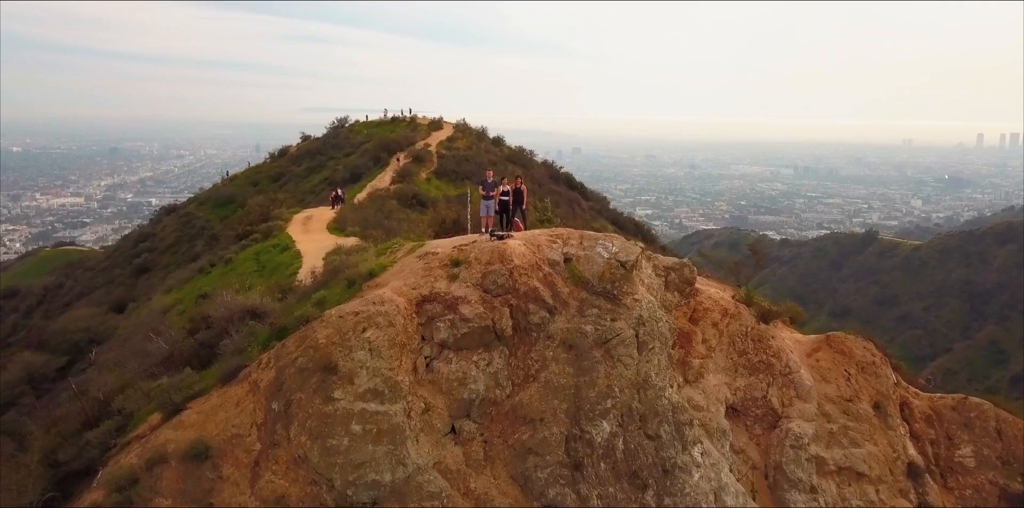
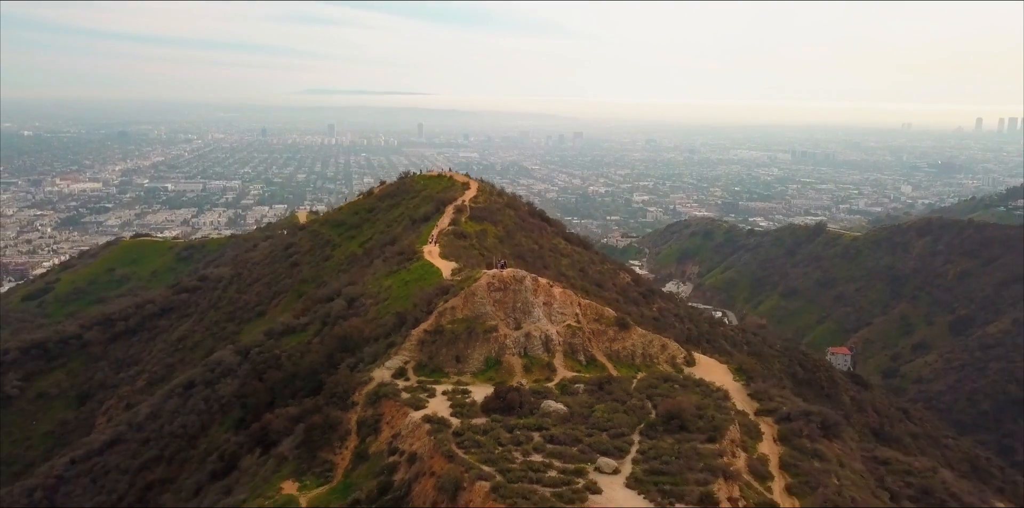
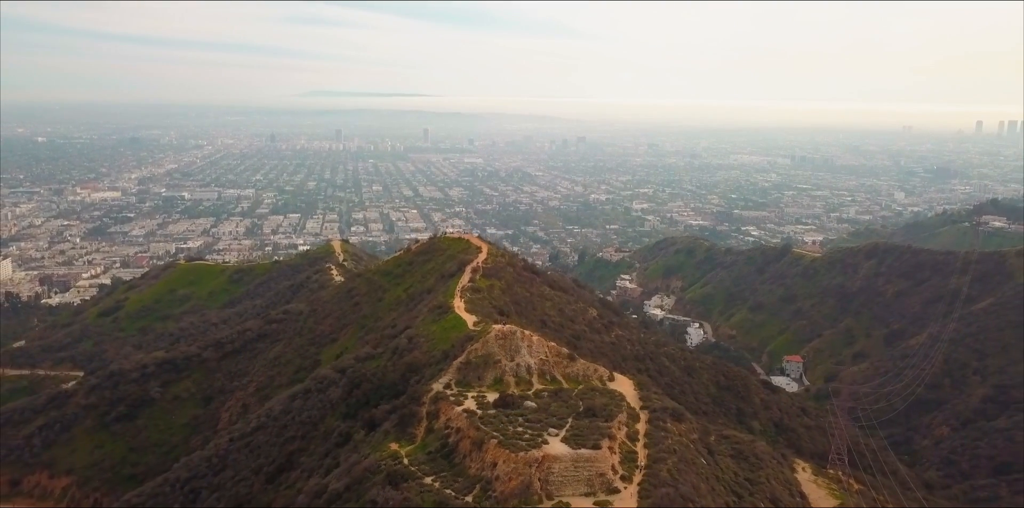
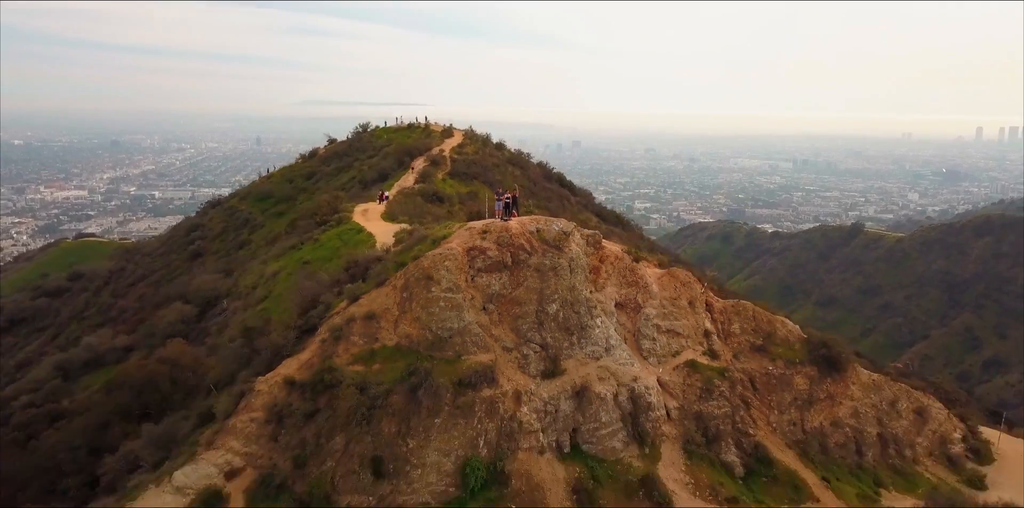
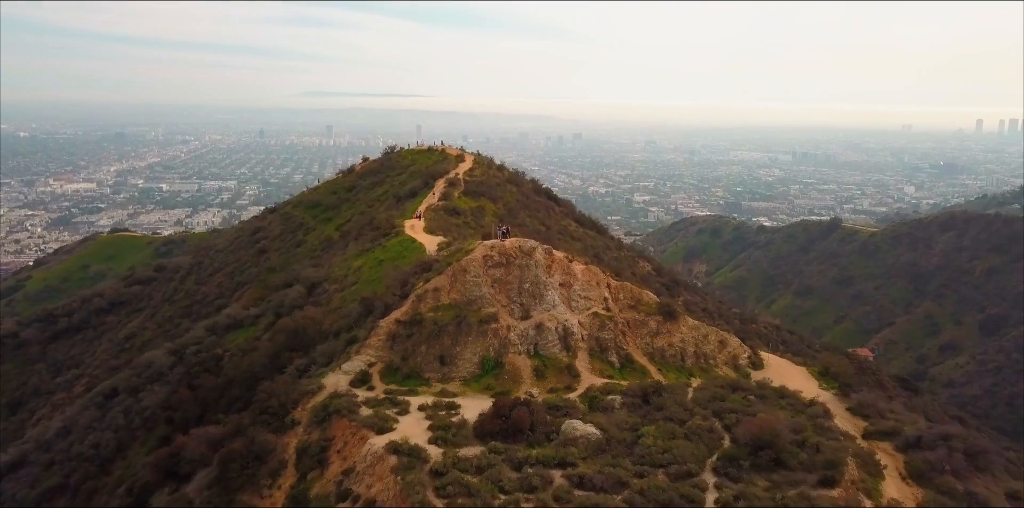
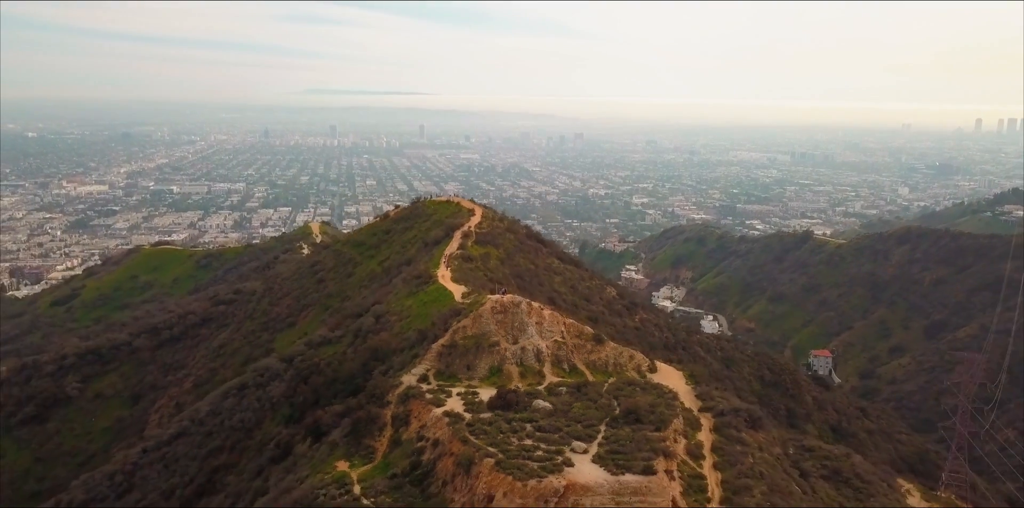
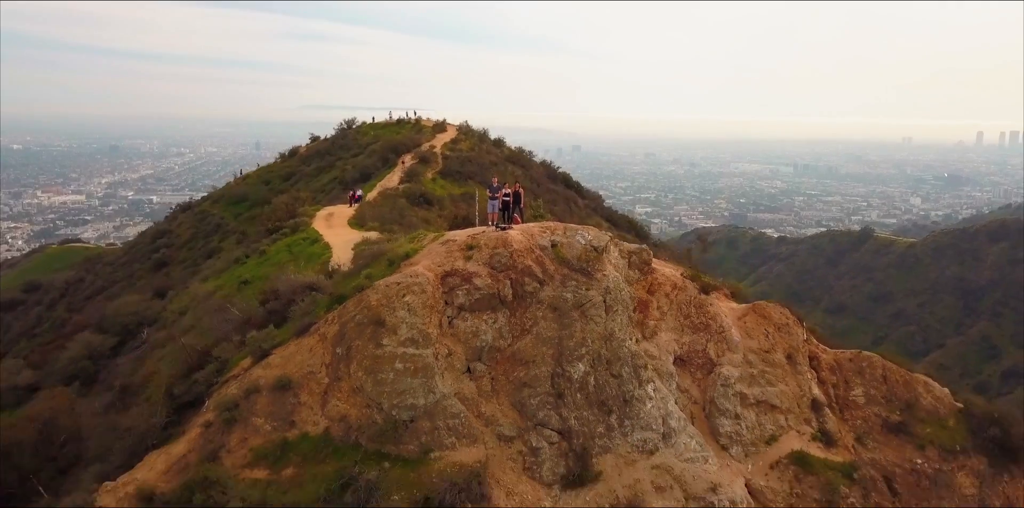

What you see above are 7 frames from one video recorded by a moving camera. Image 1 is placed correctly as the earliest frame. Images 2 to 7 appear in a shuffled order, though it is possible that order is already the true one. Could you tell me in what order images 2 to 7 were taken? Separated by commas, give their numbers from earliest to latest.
7, 4, 5, 2, 6, 3
